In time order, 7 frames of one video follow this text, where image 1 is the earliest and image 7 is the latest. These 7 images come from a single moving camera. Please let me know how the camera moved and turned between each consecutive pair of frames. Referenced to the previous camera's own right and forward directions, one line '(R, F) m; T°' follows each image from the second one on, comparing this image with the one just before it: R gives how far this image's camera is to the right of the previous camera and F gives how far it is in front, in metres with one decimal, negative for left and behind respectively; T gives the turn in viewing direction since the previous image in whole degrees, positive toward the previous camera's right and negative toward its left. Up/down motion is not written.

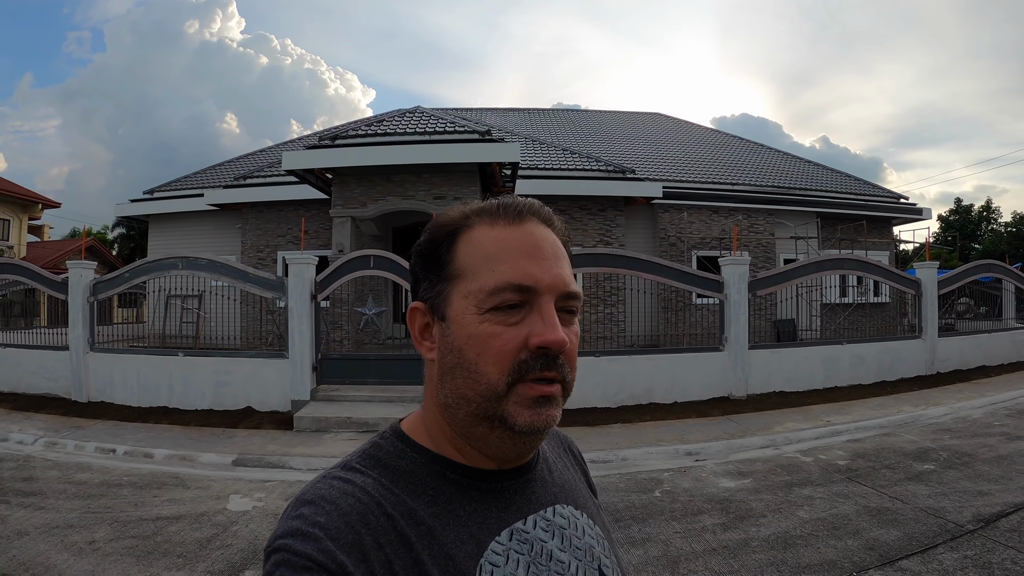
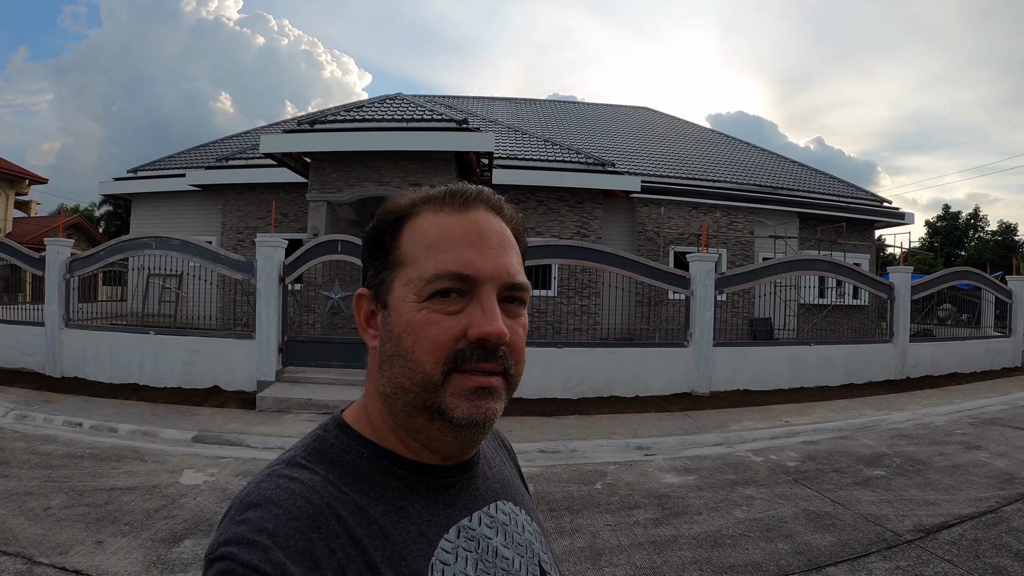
(+0.5, +0.2) m; 0°
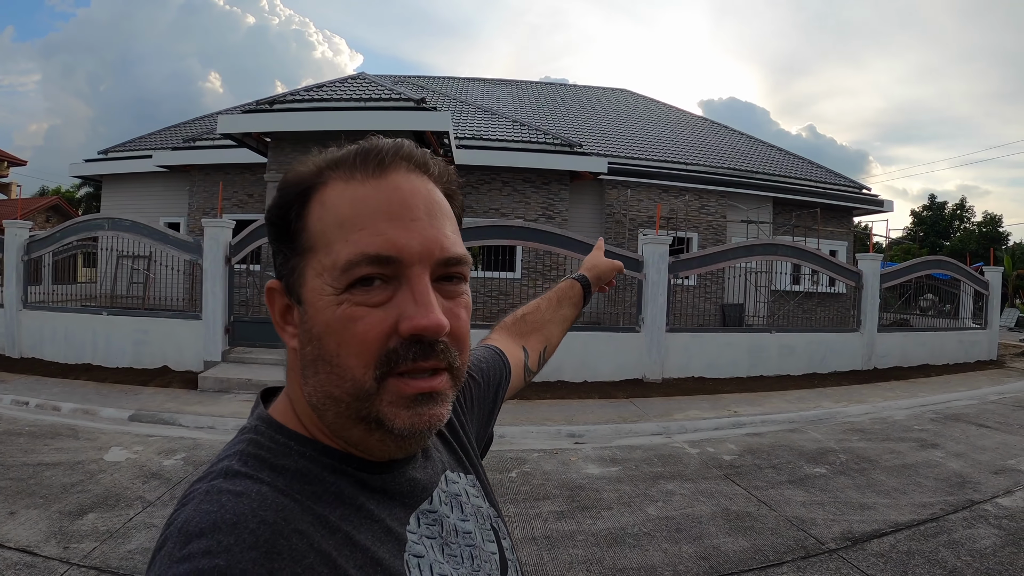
(+0.8, +0.6) m; 0°
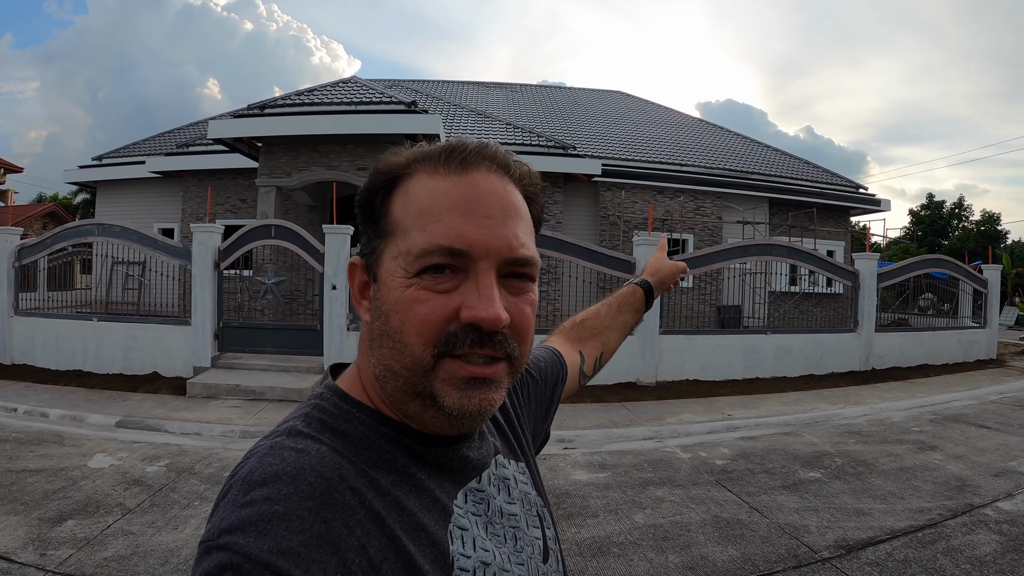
(+0.1, +0.1) m; 0°
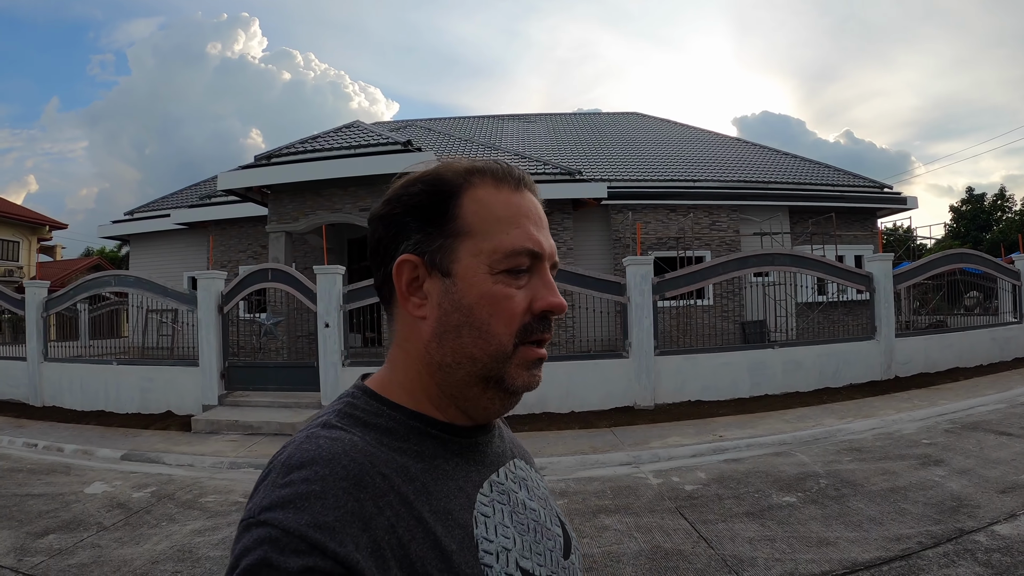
(+0.9, +0.3) m; -6°
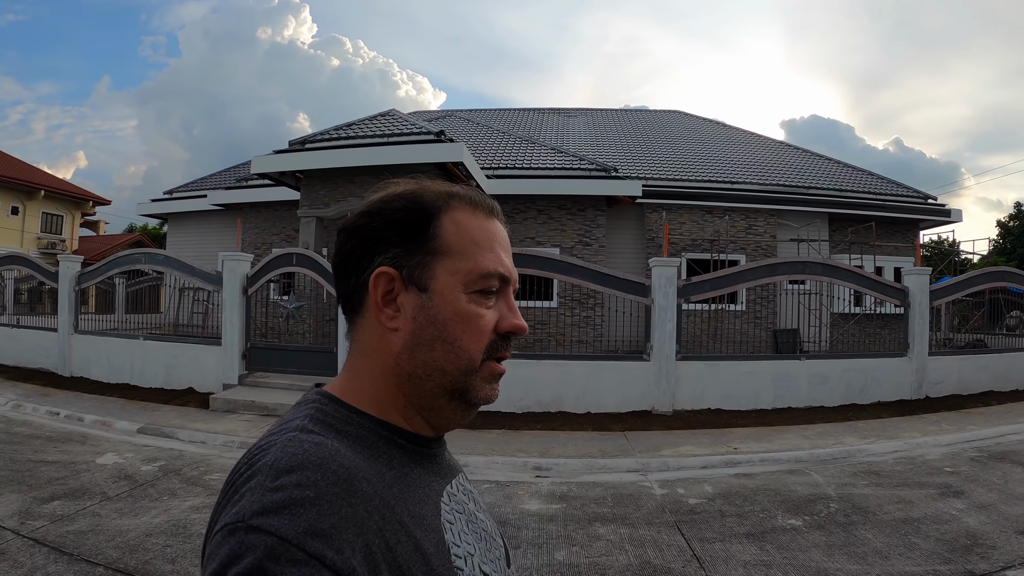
(+0.2, +0.1) m; -4°
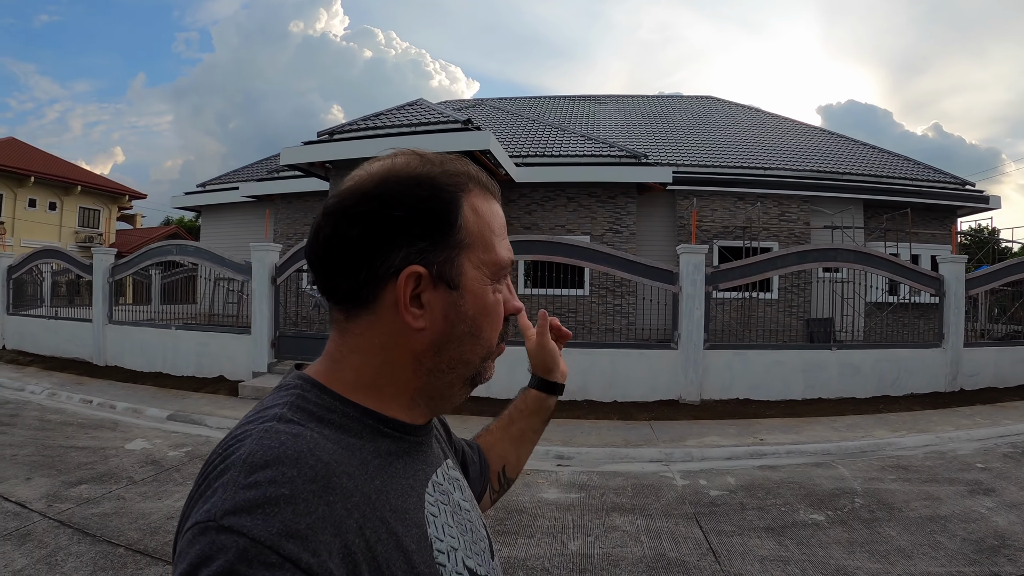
(+0.1, 0.0) m; -3°
